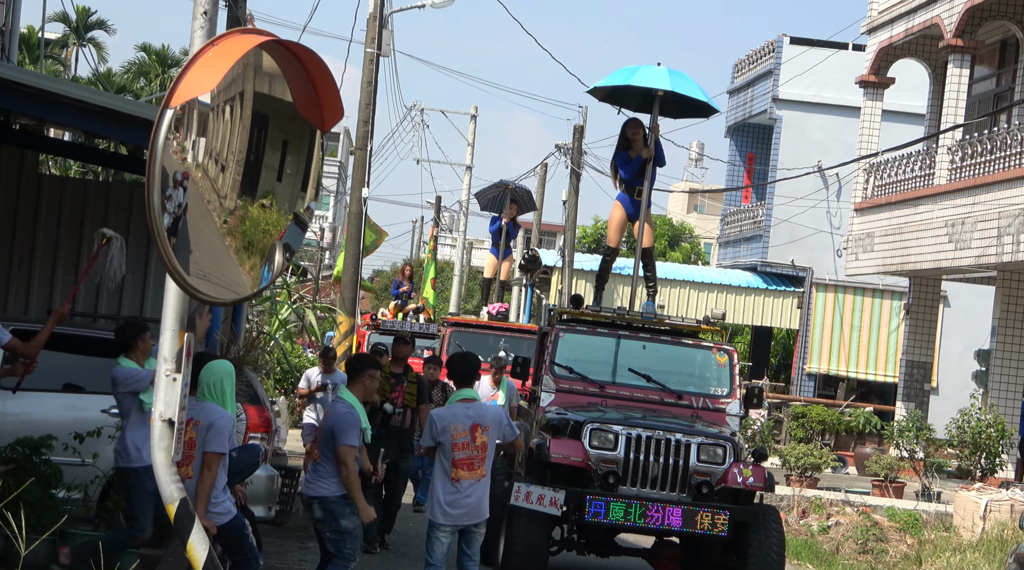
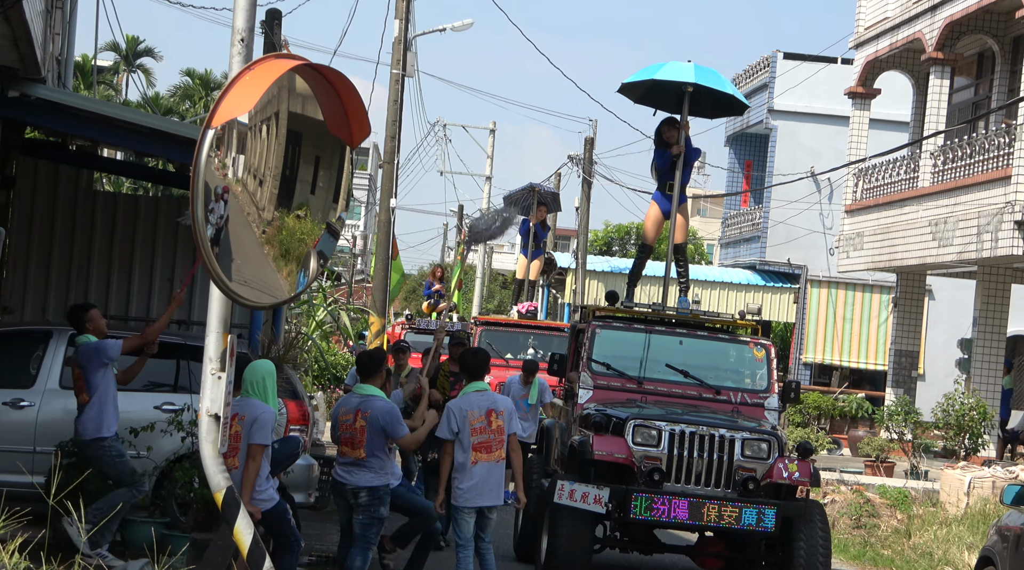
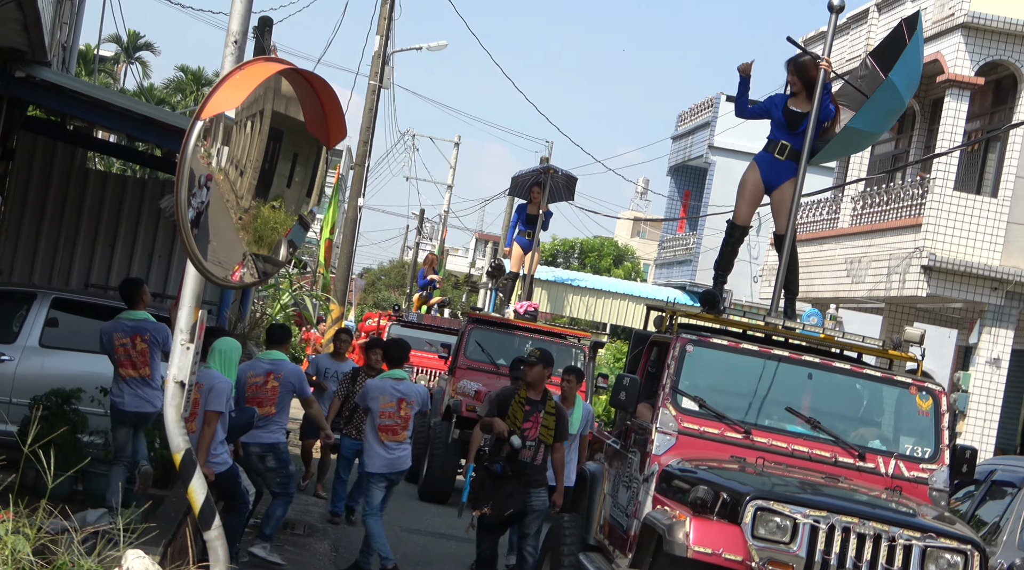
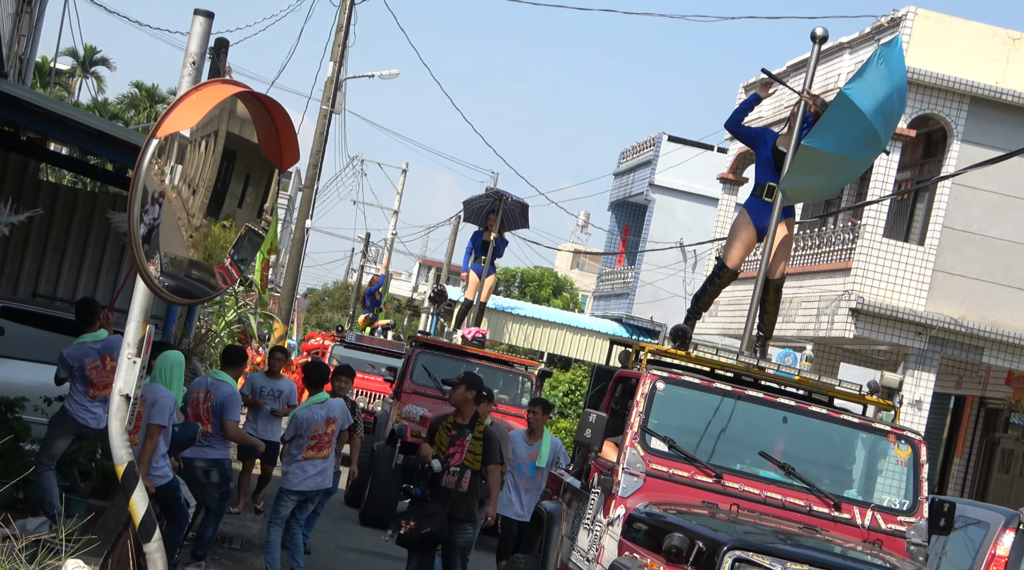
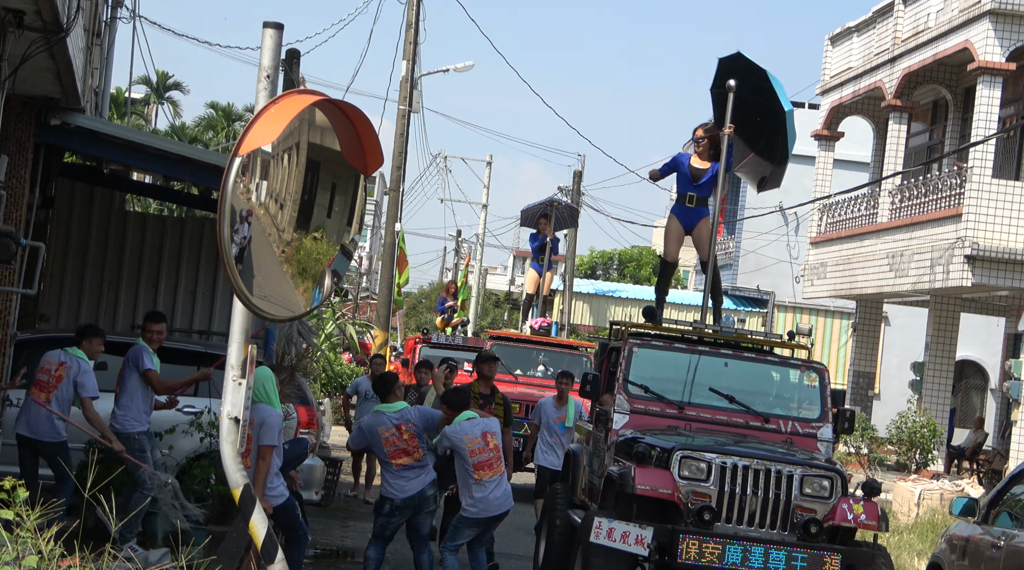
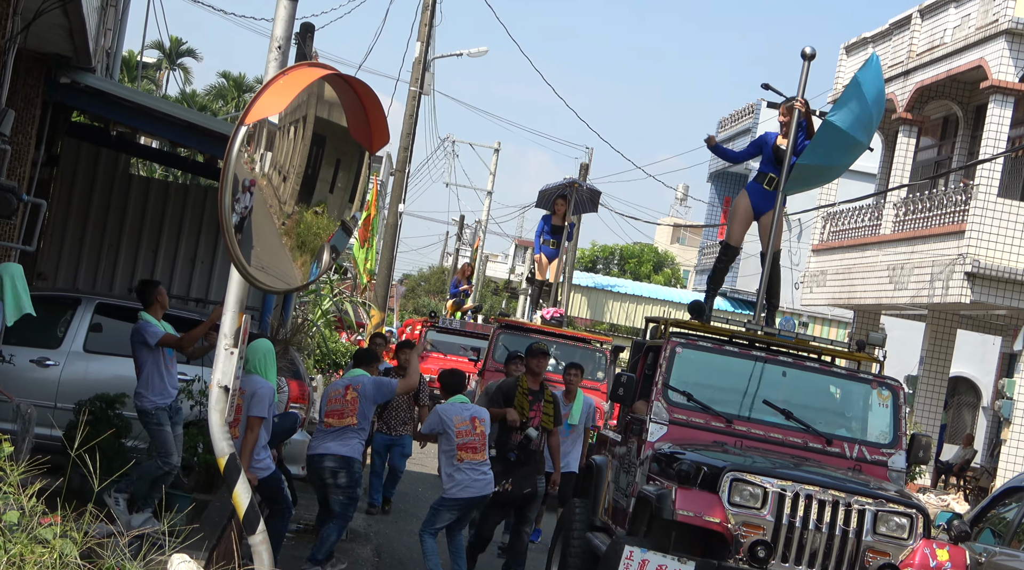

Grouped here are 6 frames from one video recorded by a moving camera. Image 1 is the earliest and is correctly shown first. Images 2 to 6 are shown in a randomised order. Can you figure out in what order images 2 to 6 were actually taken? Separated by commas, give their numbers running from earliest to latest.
2, 5, 6, 3, 4
